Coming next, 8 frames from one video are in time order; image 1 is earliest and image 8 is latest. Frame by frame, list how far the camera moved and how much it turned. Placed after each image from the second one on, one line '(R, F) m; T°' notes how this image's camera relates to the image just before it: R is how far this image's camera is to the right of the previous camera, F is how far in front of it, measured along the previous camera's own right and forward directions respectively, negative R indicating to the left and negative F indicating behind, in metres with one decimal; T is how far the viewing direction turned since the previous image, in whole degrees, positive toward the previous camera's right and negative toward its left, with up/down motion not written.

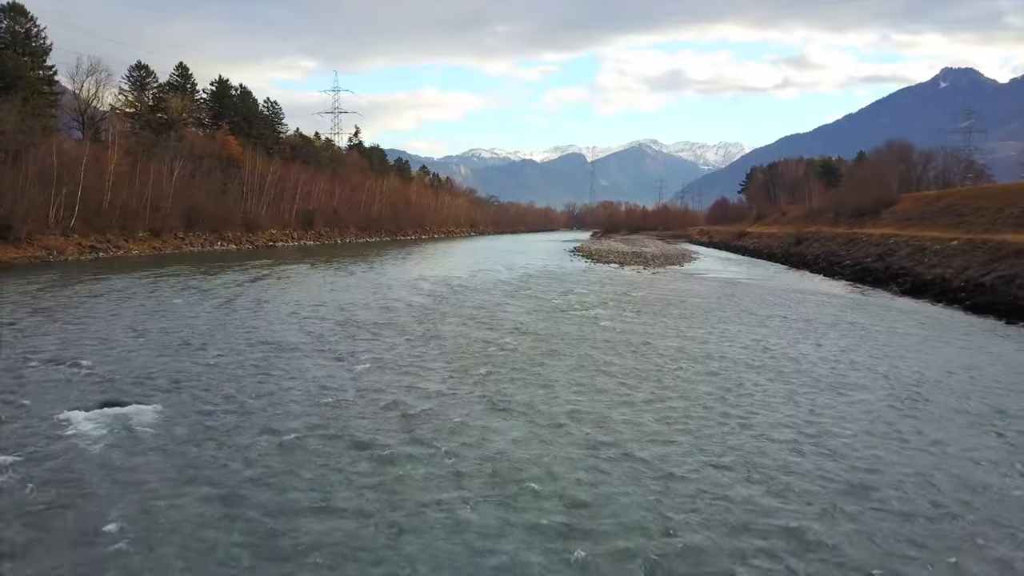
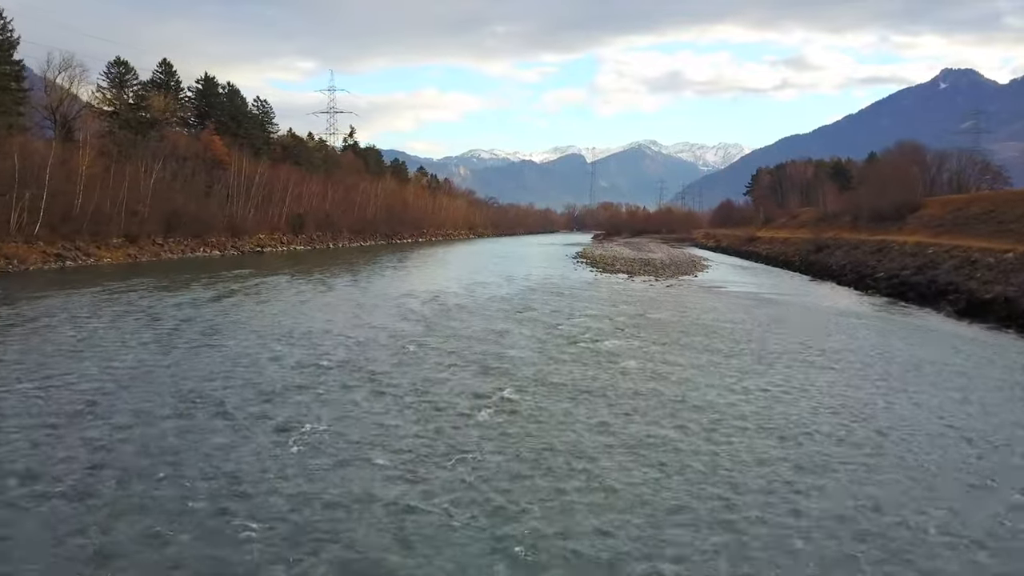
(-0.1, +2.6) m; 0°
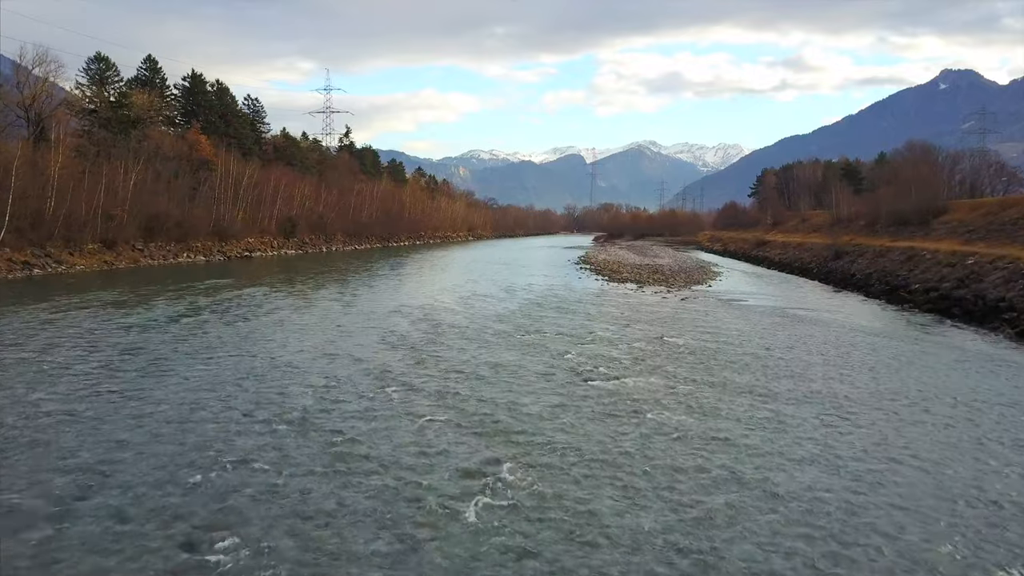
(-0.1, +2.3) m; 0°
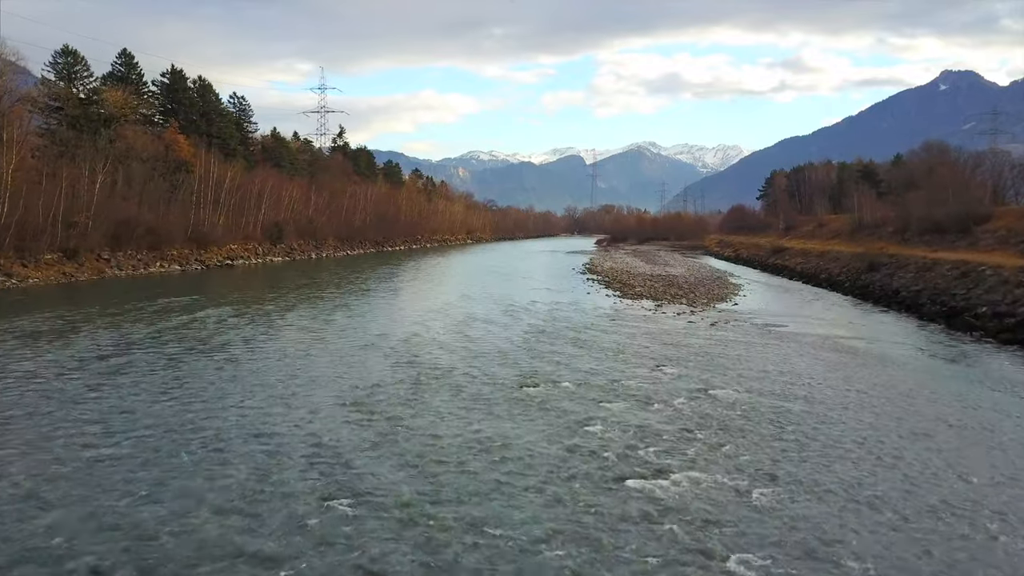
(-0.1, +3.4) m; 0°
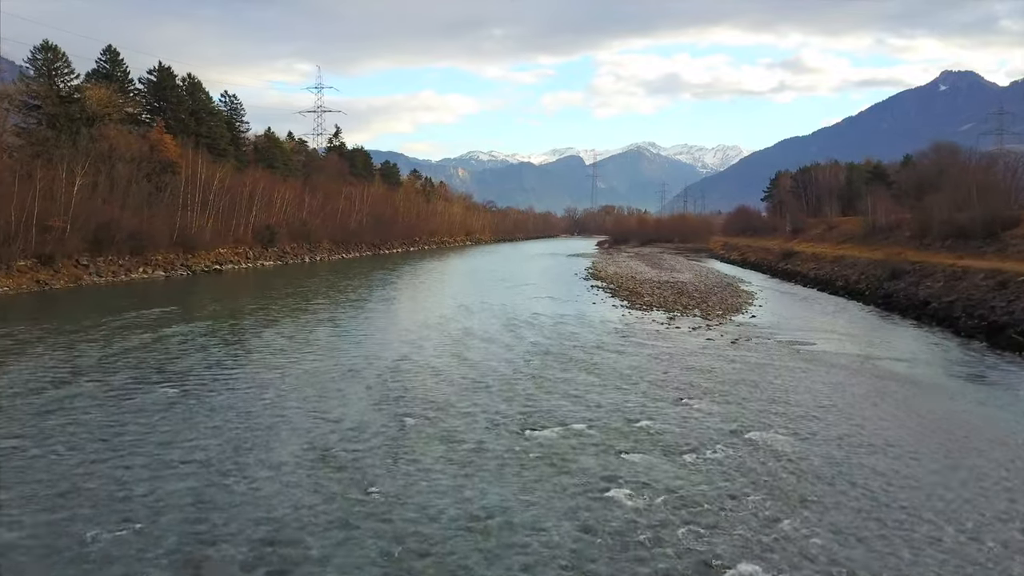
(-0.1, +1.9) m; 0°
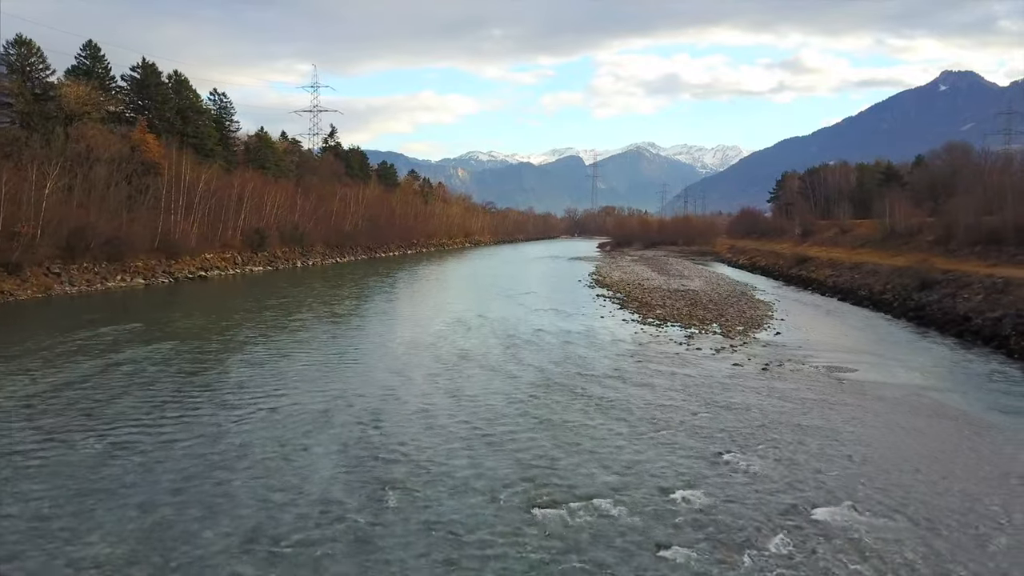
(-0.1, +2.2) m; 0°
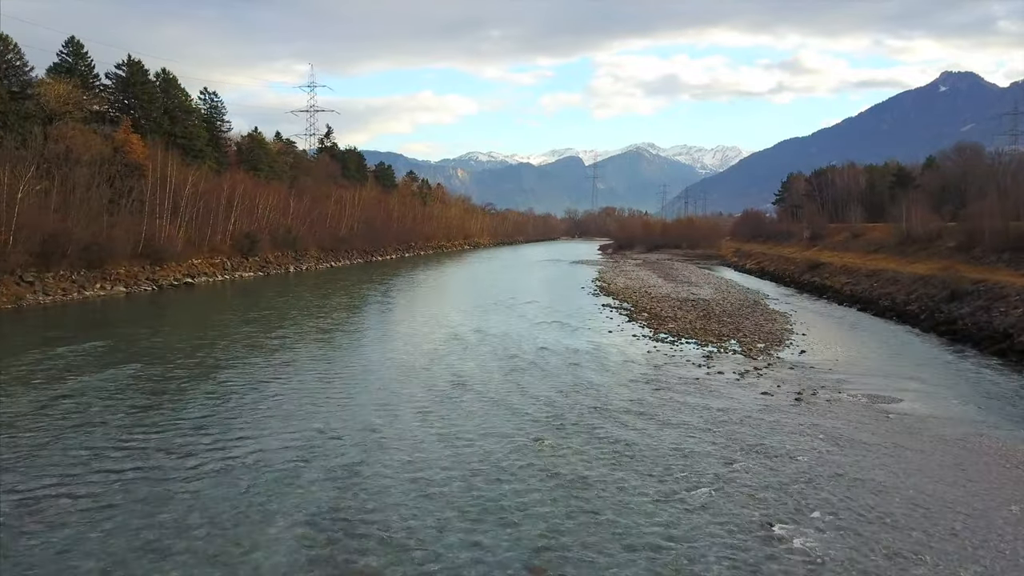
(-0.1, +1.8) m; 0°
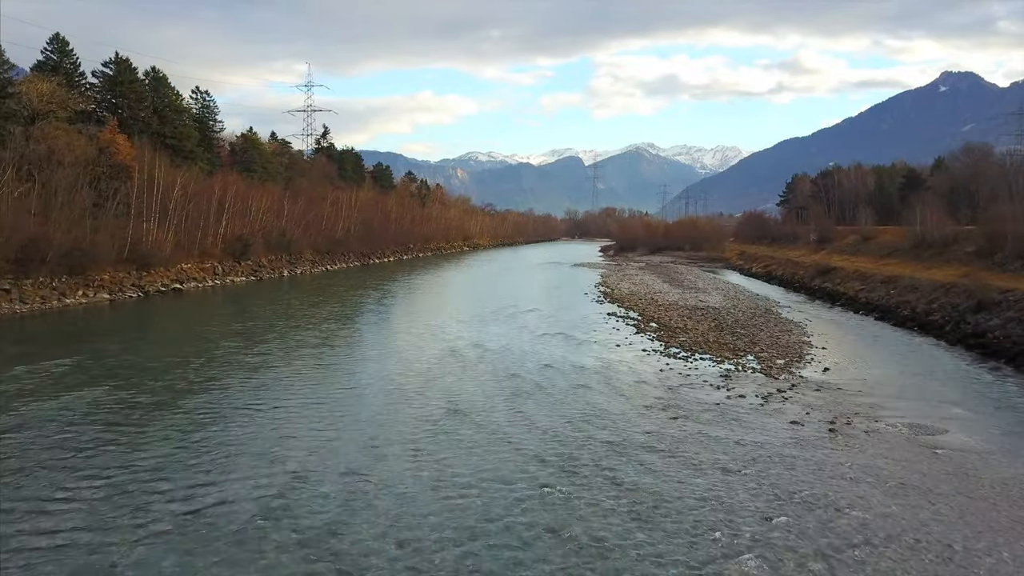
(-0.1, +1.5) m; 0°
